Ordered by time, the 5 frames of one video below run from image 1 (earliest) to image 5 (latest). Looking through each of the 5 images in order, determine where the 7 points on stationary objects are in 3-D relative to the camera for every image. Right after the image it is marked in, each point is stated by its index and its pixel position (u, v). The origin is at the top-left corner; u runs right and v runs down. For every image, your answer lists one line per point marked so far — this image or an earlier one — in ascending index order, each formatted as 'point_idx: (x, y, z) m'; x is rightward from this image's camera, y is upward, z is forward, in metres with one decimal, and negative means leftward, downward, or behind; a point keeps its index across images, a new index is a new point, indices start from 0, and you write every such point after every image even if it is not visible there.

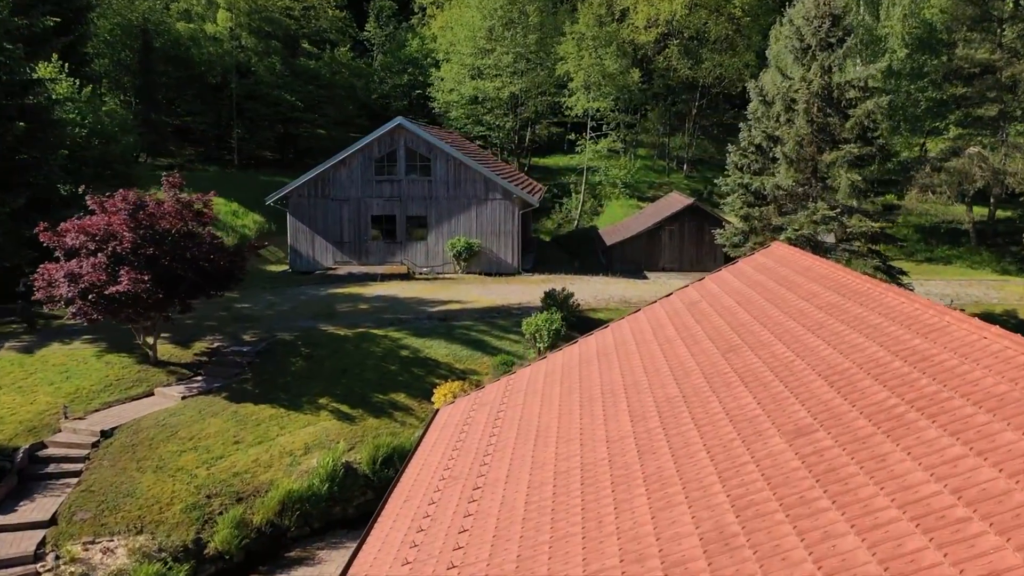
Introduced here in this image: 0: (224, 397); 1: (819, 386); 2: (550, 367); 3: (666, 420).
0: (-5.7, -2.2, +15.6) m
1: (+2.5, -0.8, +6.4) m
2: (+0.6, -1.2, +11.8) m
3: (+1.4, -1.2, +7.3) m
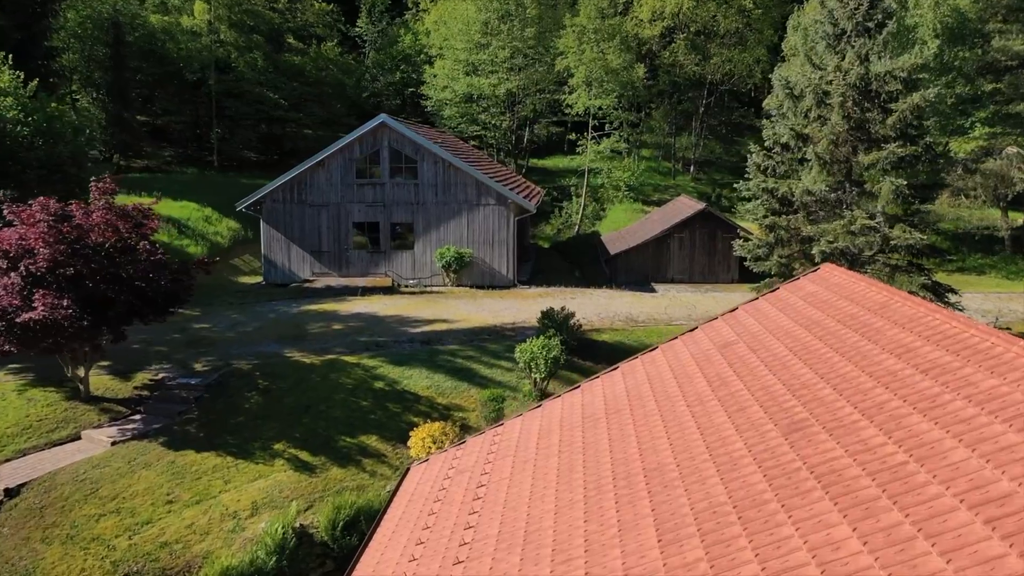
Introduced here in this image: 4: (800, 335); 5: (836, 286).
0: (-5.9, -2.6, +13.2) m
1: (+2.3, -1.2, +4.0) m
2: (+0.4, -1.6, +9.4) m
3: (+1.3, -1.6, +4.9) m
4: (+2.9, -0.5, +7.9) m
5: (+3.6, 0.0, +8.8) m
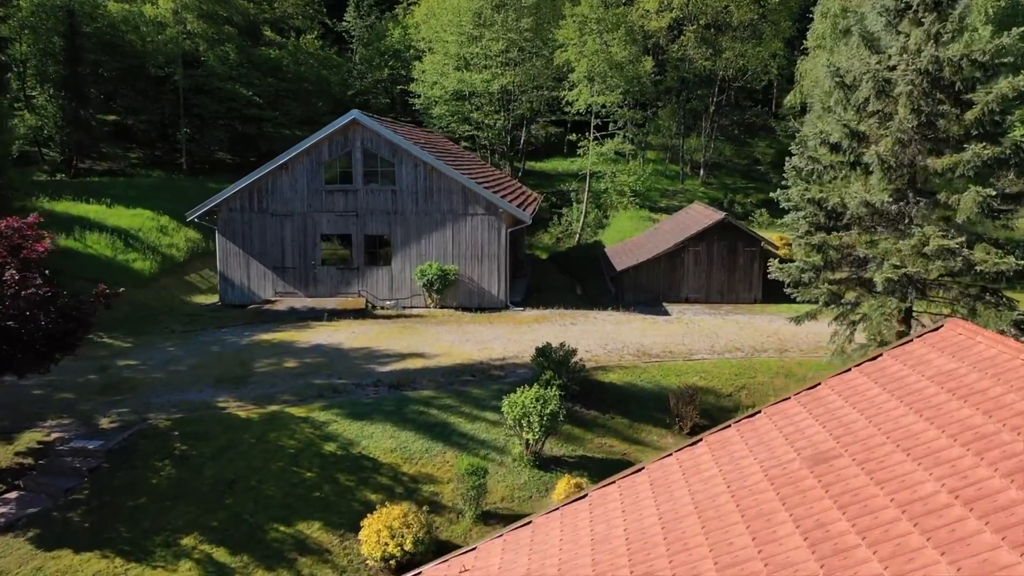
0: (-6.1, -3.2, +10.0) m
1: (+2.1, -1.8, +0.8) m
2: (+0.2, -2.2, +6.2) m
3: (+1.1, -2.2, +1.7) m
4: (+2.7, -1.0, +4.7) m
5: (+3.4, -0.5, +5.6) m
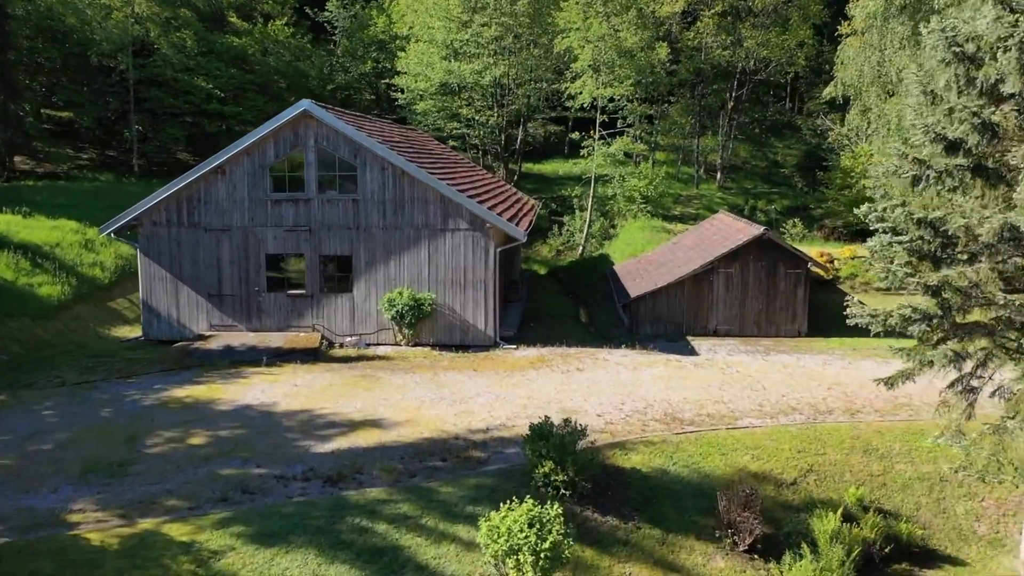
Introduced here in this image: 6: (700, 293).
0: (-6.3, -3.9, +5.8) m
1: (+1.9, -2.5, -3.3) m
2: (0.0, -2.9, +2.1) m
3: (+0.9, -2.9, -2.4) m
4: (+2.5, -1.7, +0.5) m
5: (+3.2, -1.3, +1.5) m
6: (+4.6, -0.1, +18.9) m
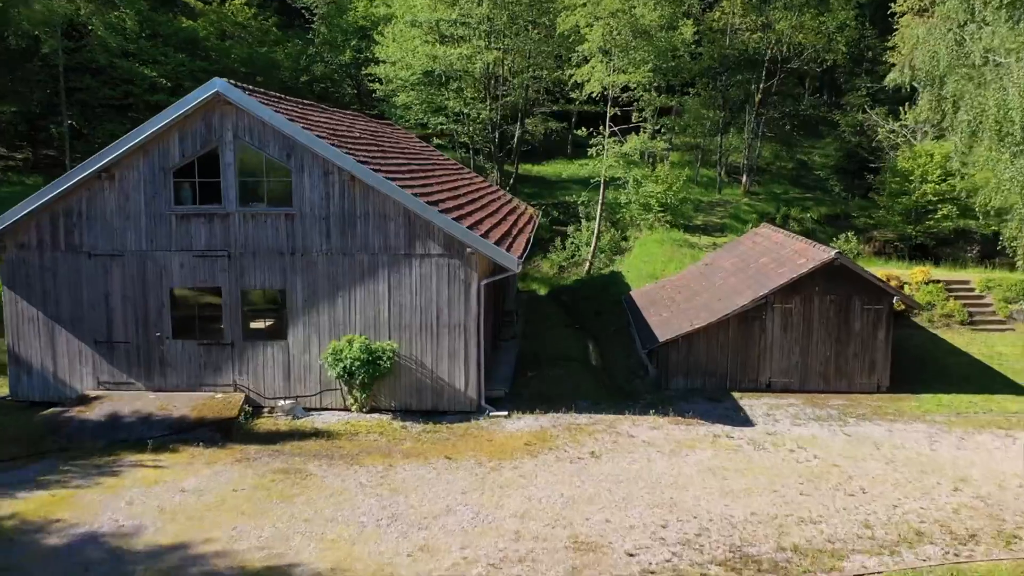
0: (-6.5, -4.6, +1.3) m
1: (+1.8, -3.2, -7.8) m
2: (-0.2, -3.6, -2.4) m
3: (+0.7, -3.6, -6.9) m
4: (+2.3, -2.5, -3.9) m
5: (+3.1, -2.0, -3.0) m
6: (+4.4, -0.9, +14.4) m
